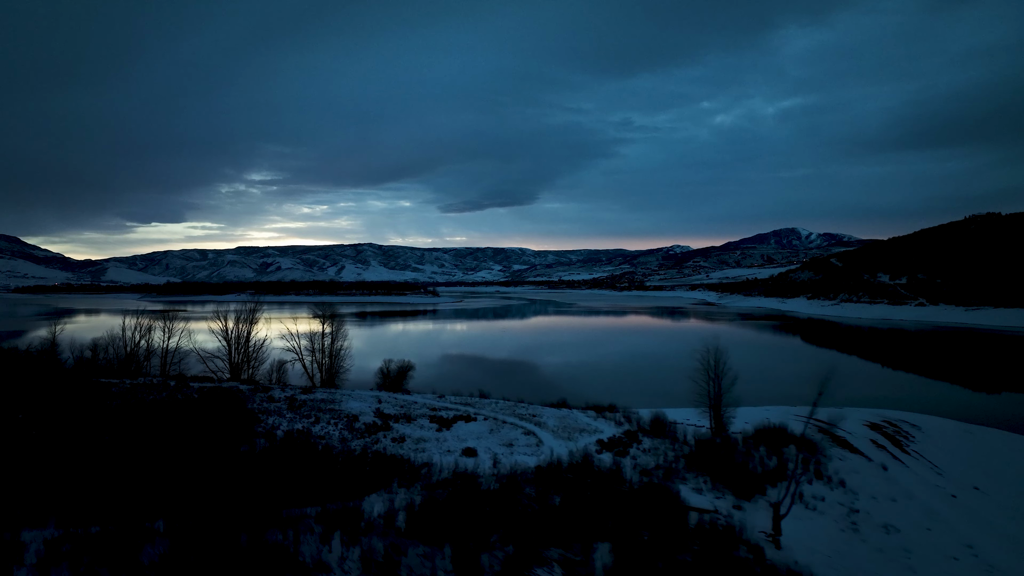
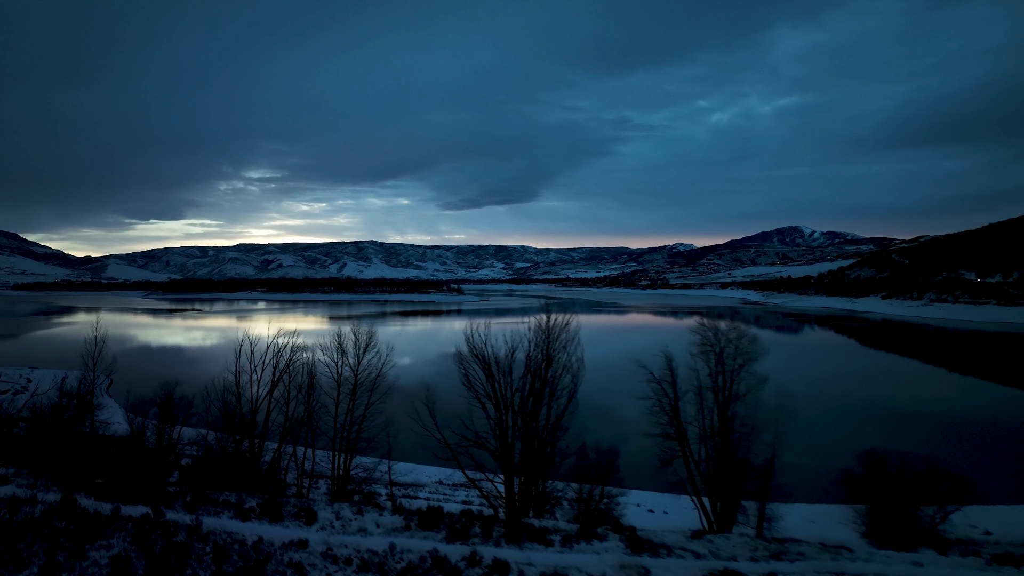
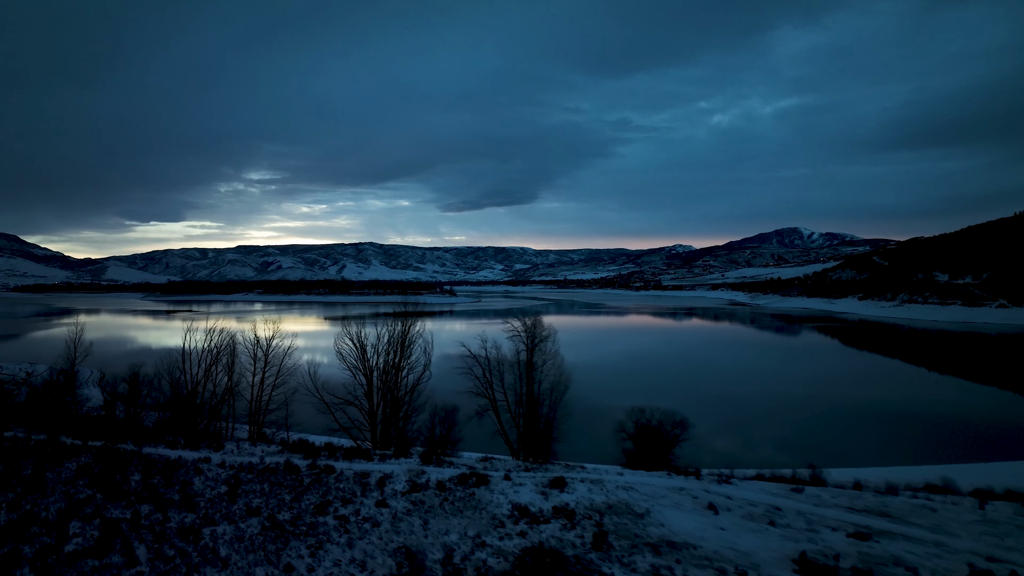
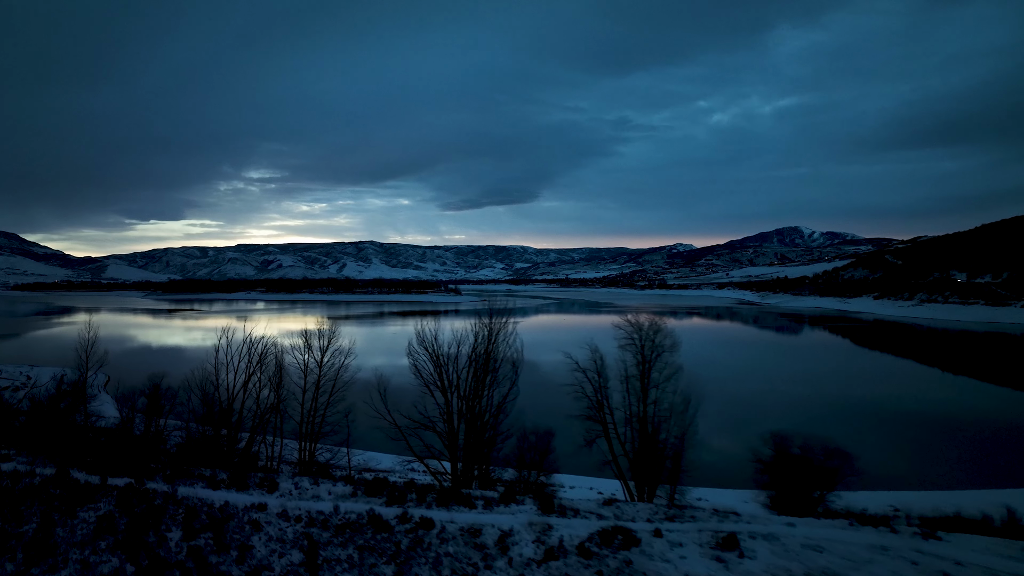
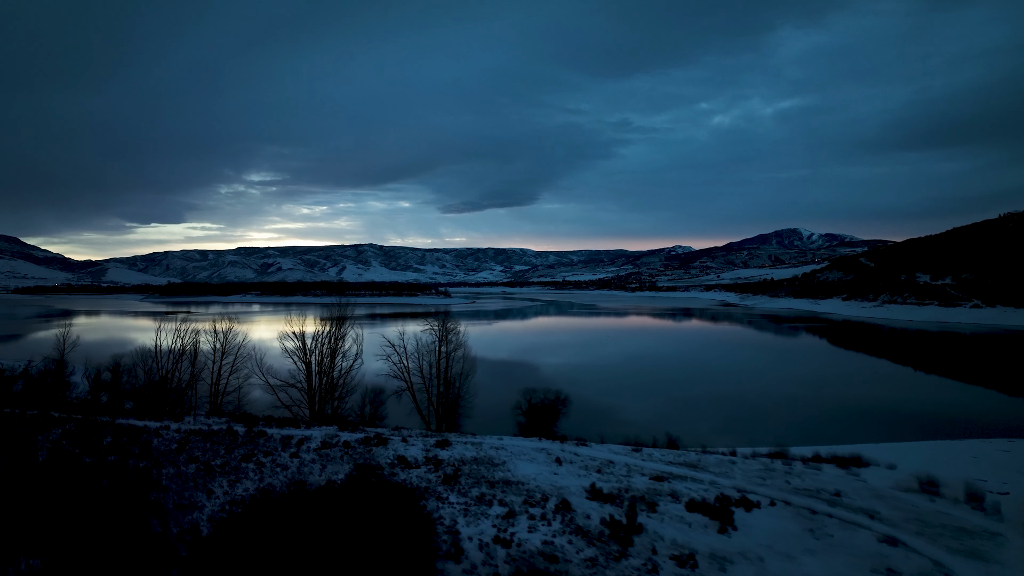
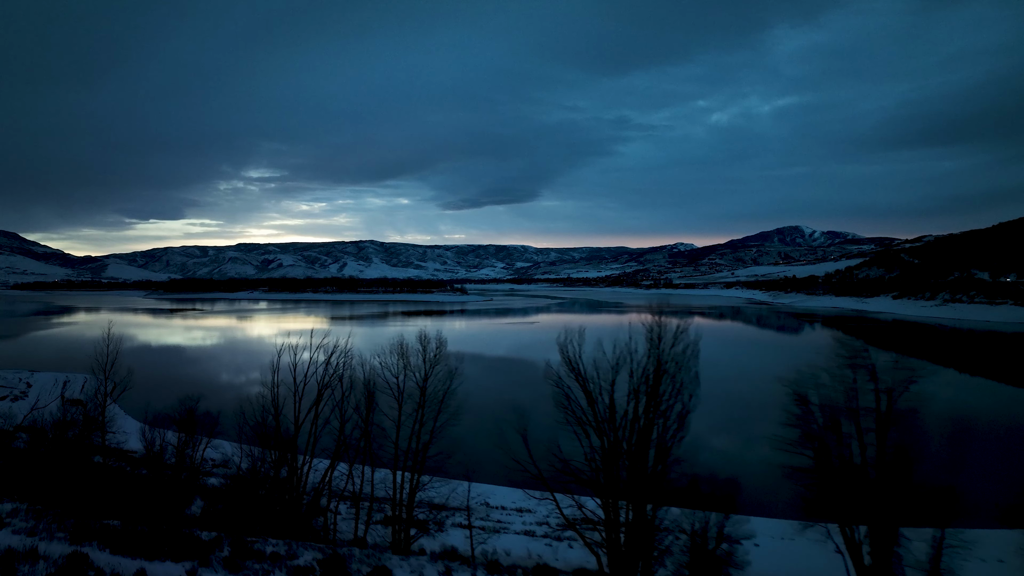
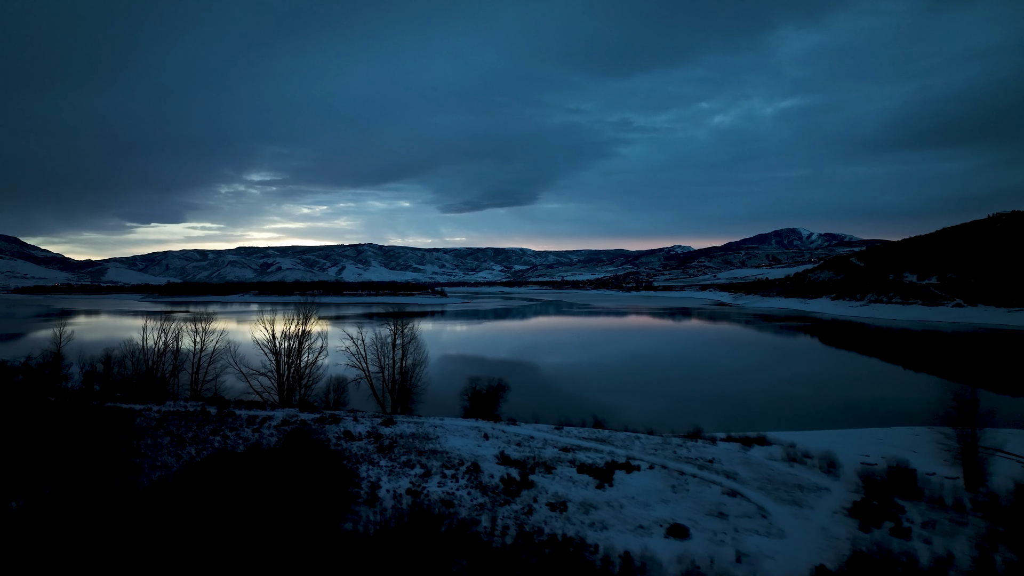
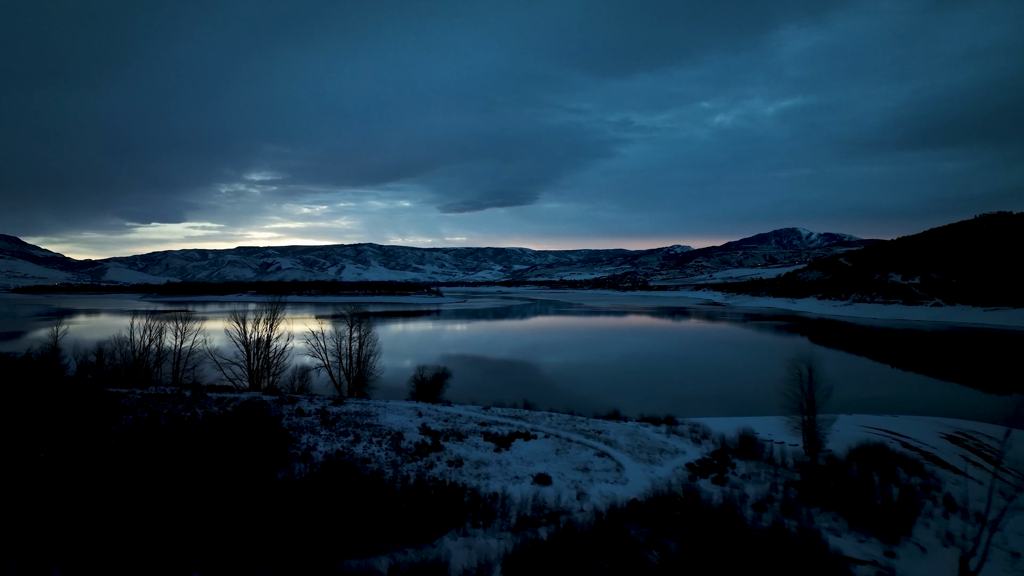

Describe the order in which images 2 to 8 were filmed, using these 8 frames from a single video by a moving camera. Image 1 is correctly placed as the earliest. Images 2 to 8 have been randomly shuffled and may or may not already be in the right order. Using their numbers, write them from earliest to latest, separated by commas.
8, 7, 5, 3, 4, 2, 6
